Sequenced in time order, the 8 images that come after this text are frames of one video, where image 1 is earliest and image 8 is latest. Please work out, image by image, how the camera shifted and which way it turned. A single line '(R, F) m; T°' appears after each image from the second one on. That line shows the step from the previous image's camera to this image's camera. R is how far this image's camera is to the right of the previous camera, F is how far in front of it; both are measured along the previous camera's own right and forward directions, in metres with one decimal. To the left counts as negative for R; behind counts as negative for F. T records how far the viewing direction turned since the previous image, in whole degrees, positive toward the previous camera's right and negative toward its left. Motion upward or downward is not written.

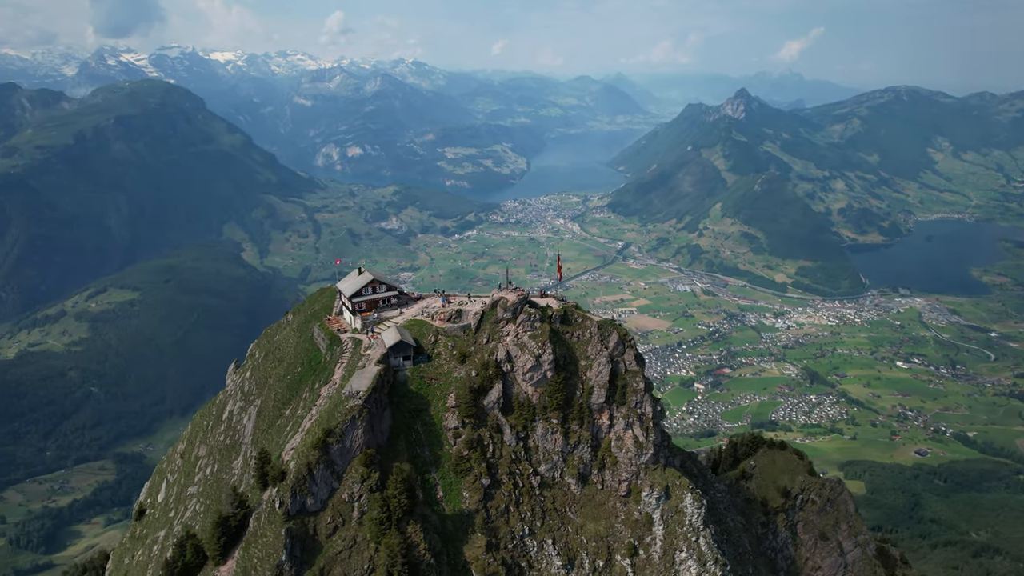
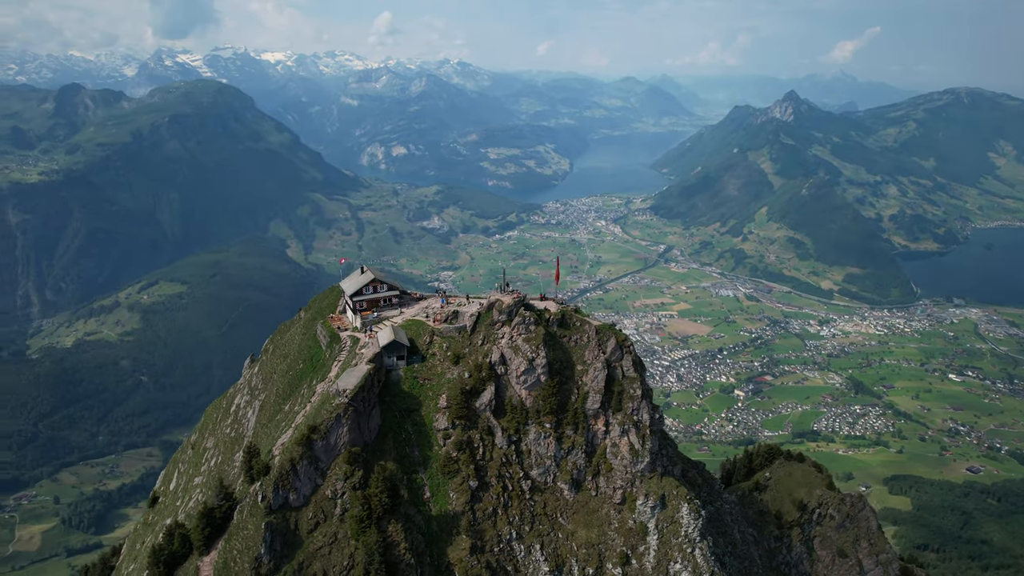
(+1.7, +0.1) m; -4°
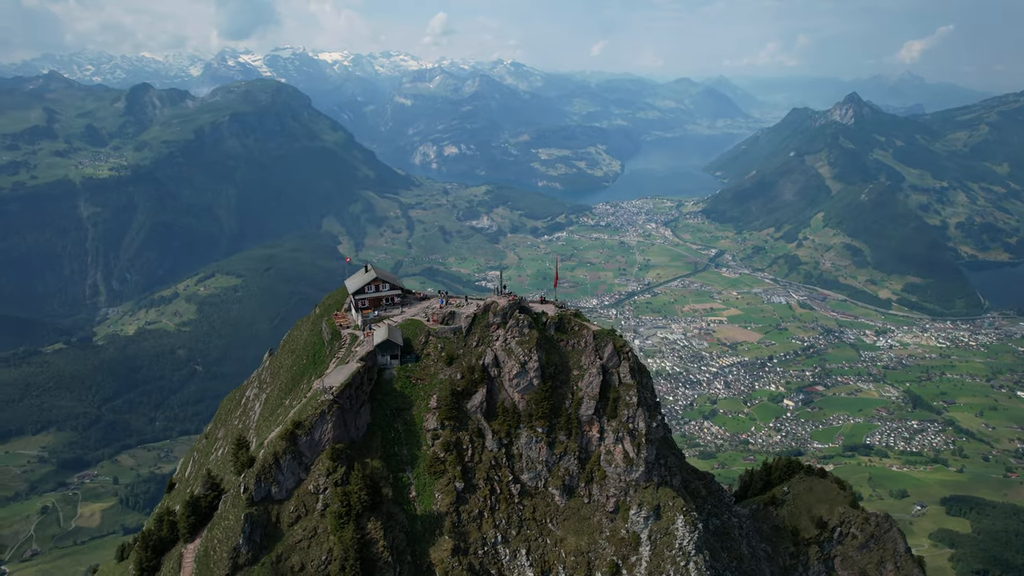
(+2.0, +0.2) m; -4°
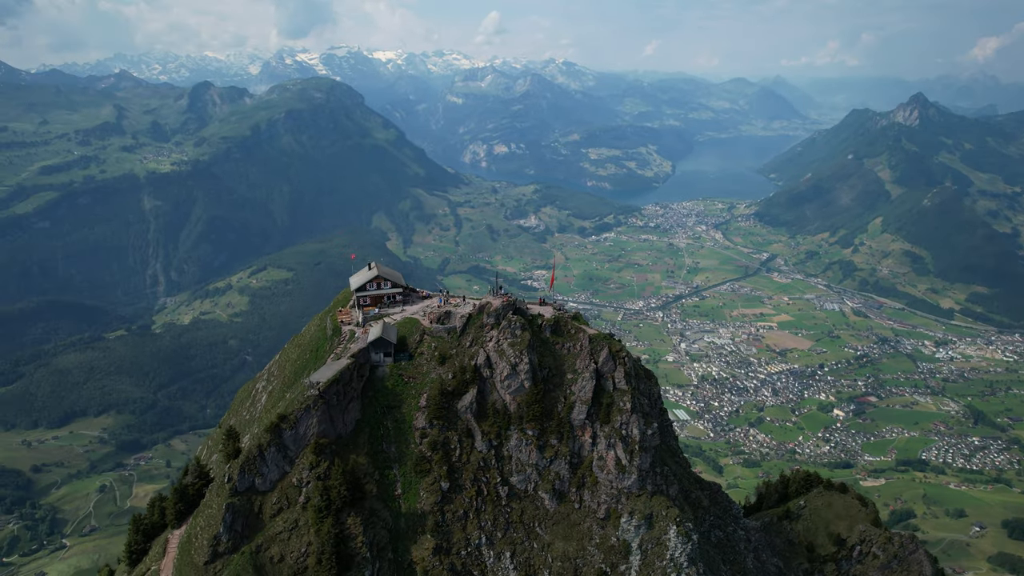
(+2.0, +0.2) m; -4°
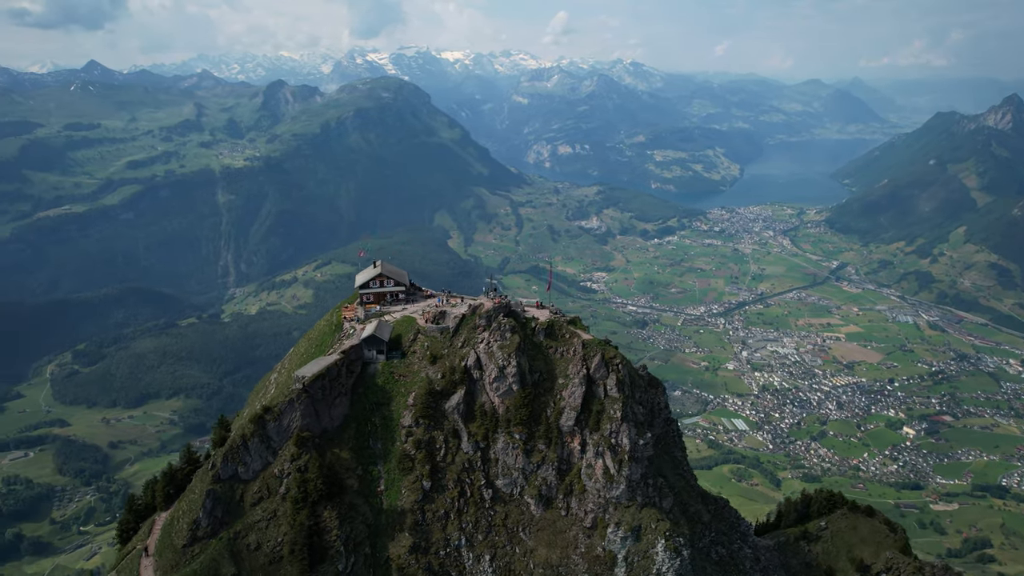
(+2.5, +0.3) m; -5°
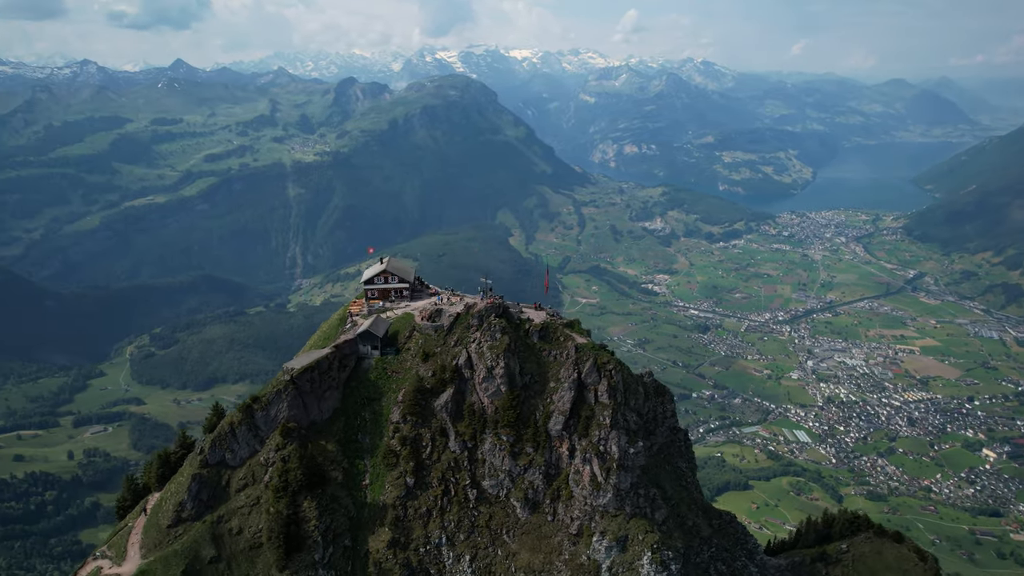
(+2.5, +0.3) m; -5°
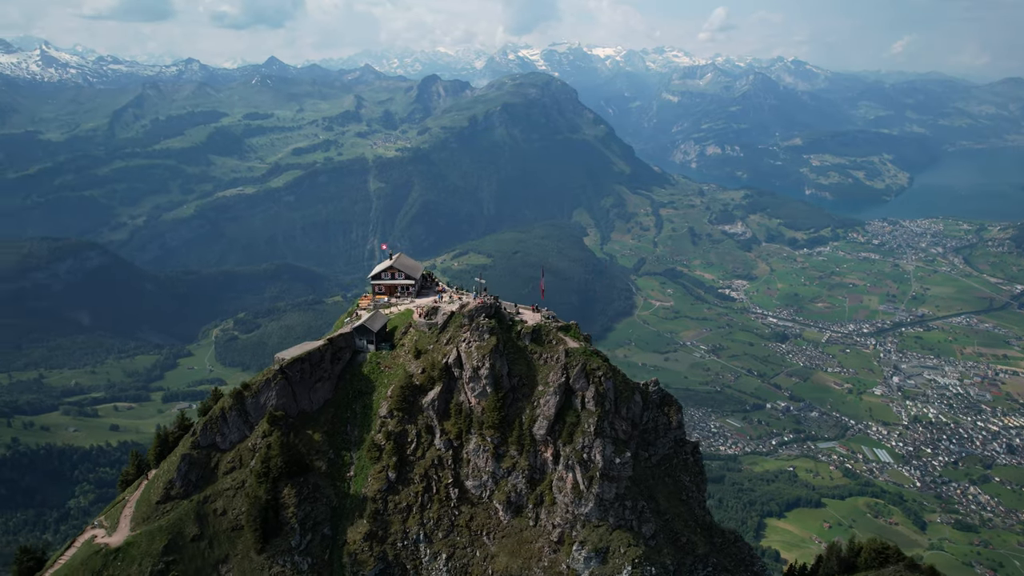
(+3.0, +0.4) m; -7°
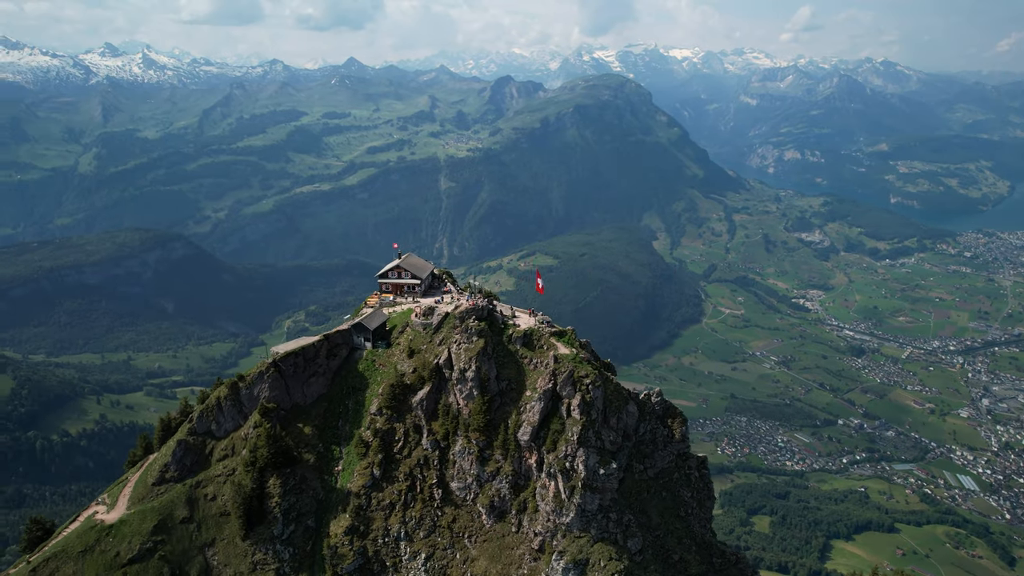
(+2.8, +0.3) m; -6°
